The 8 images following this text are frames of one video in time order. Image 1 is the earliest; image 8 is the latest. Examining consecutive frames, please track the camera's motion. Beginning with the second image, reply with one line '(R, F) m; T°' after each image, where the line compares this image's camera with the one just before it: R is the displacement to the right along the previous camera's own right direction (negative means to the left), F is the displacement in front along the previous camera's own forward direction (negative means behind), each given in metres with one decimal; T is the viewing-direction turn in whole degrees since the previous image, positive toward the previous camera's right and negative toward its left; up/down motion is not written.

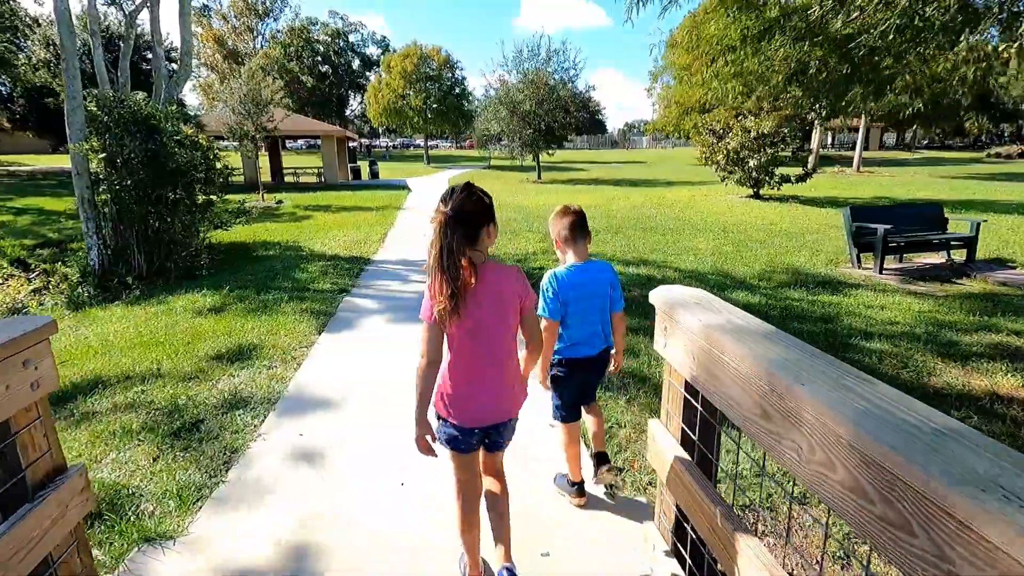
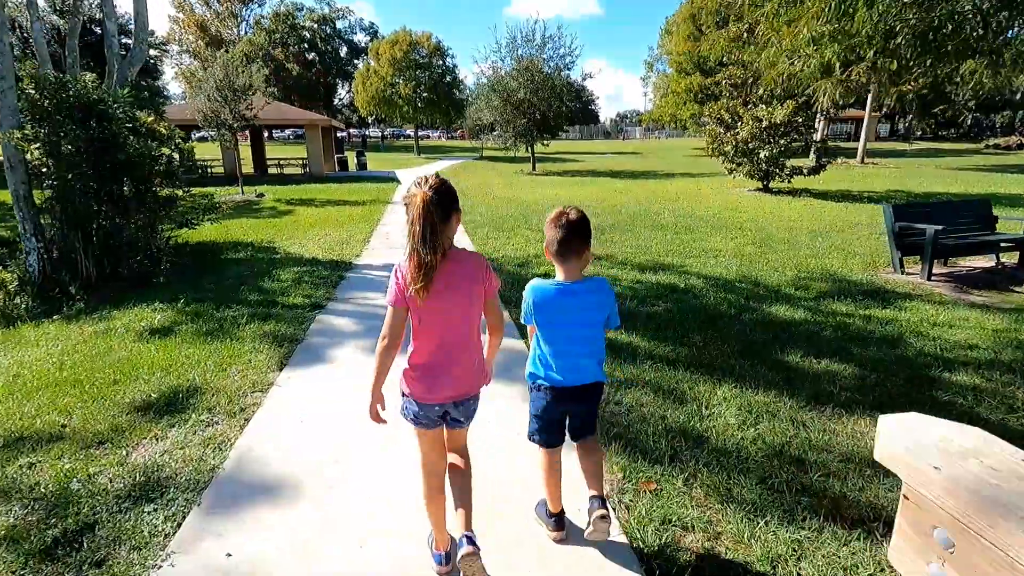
(-0.1, +0.9) m; +1°
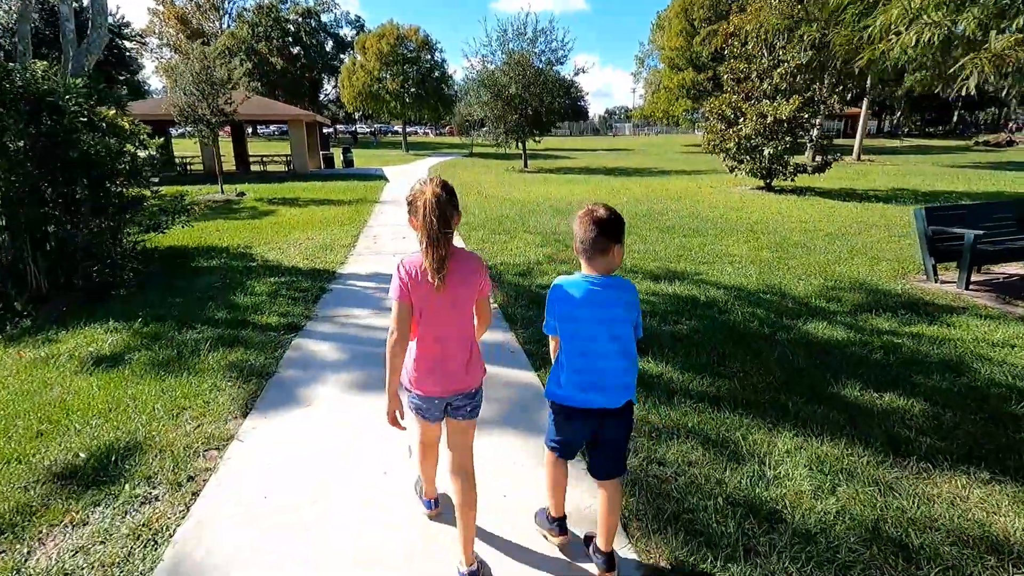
(-0.1, +0.6) m; +1°
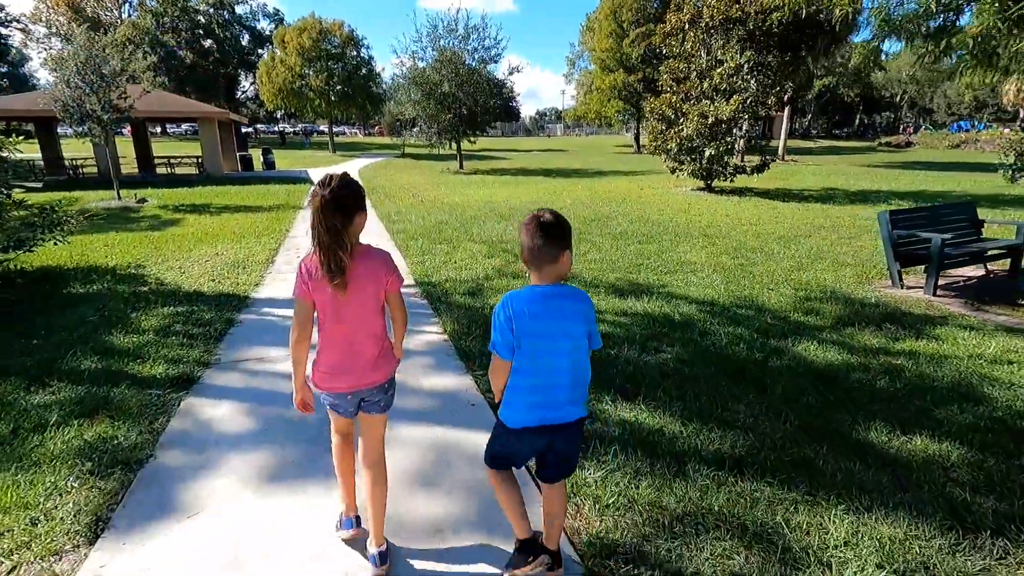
(-0.1, +0.8) m; +7°
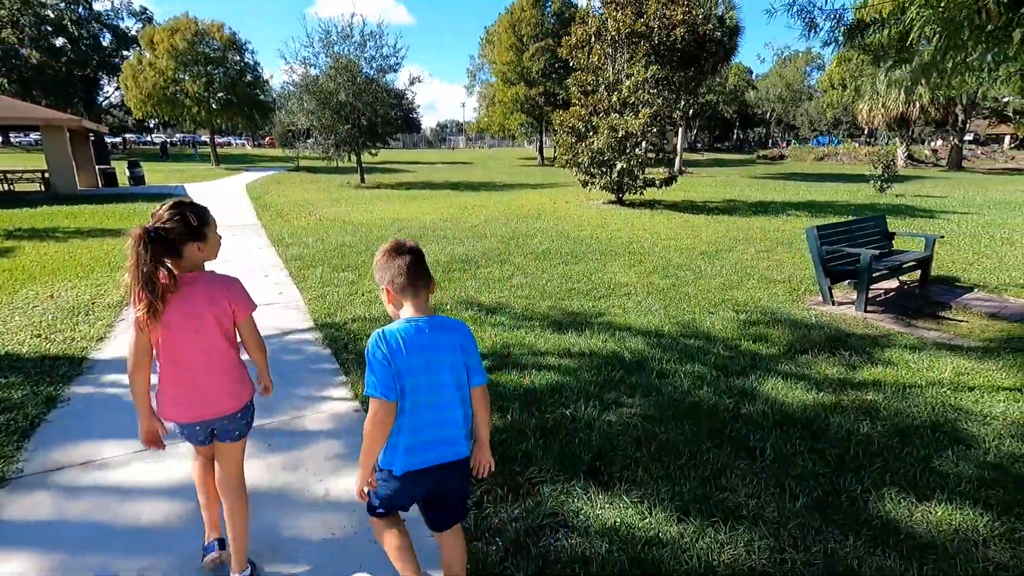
(-0.1, +0.8) m; +10°
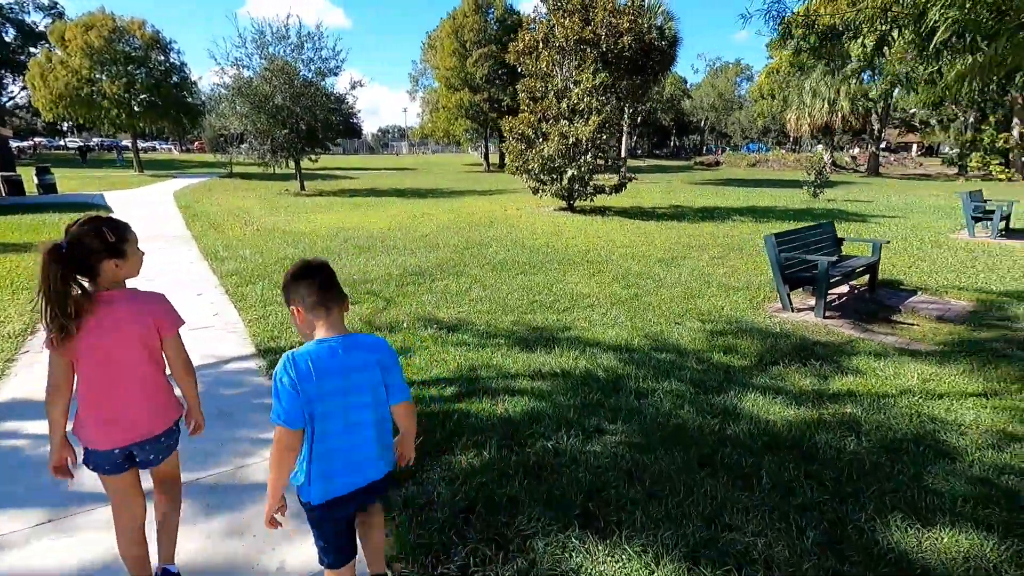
(-0.1, +0.3) m; +6°
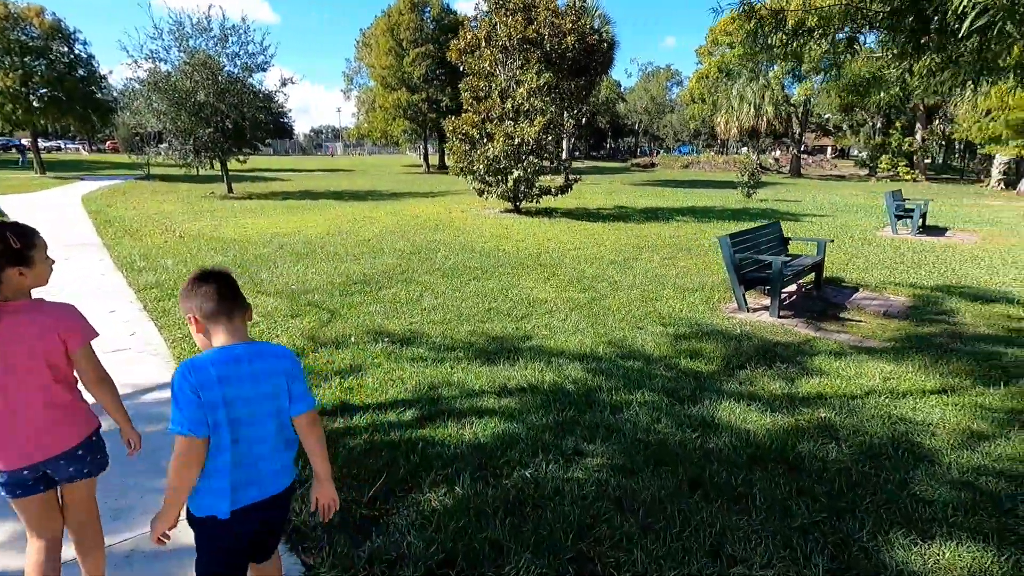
(-0.1, +0.3) m; +6°
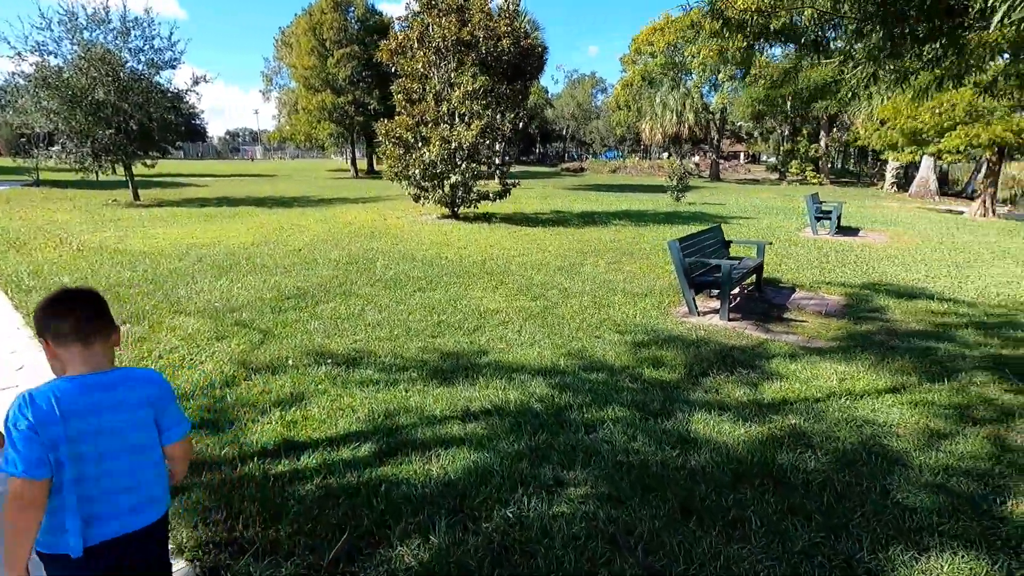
(-0.2, +0.3) m; +7°
